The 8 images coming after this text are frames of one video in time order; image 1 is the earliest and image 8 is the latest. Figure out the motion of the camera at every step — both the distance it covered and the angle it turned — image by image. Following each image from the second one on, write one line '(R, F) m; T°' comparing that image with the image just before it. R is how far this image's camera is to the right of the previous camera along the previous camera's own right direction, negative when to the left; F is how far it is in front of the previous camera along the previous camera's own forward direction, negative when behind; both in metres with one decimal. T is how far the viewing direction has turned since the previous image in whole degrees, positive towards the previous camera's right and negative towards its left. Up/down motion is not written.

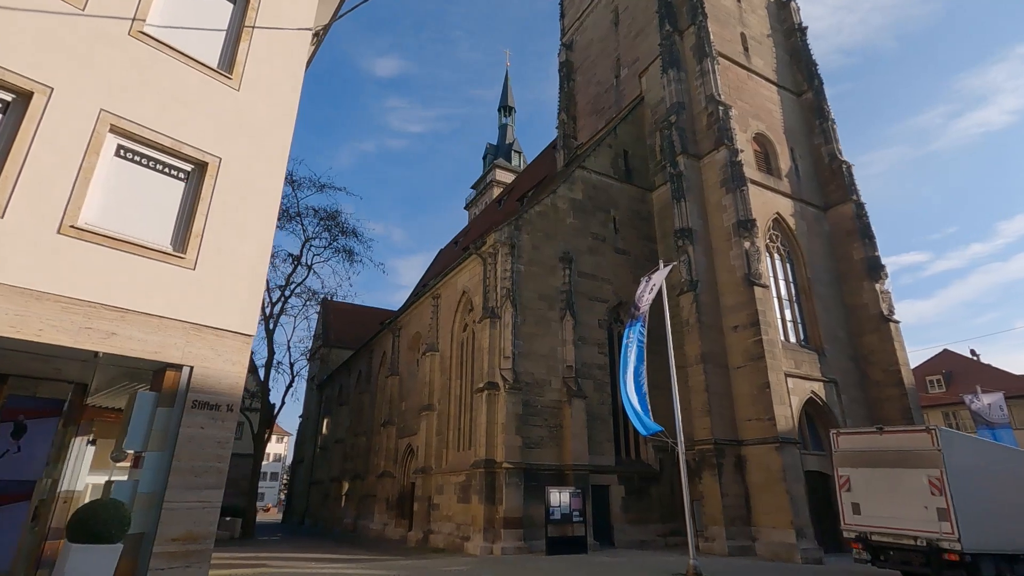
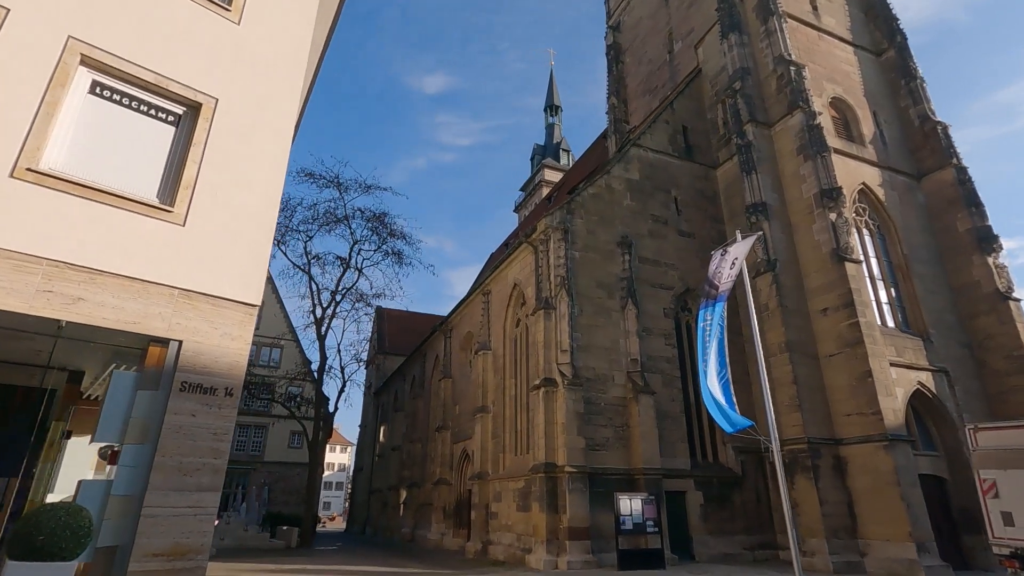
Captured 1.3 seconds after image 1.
(-0.1, +1.4) m; -6°
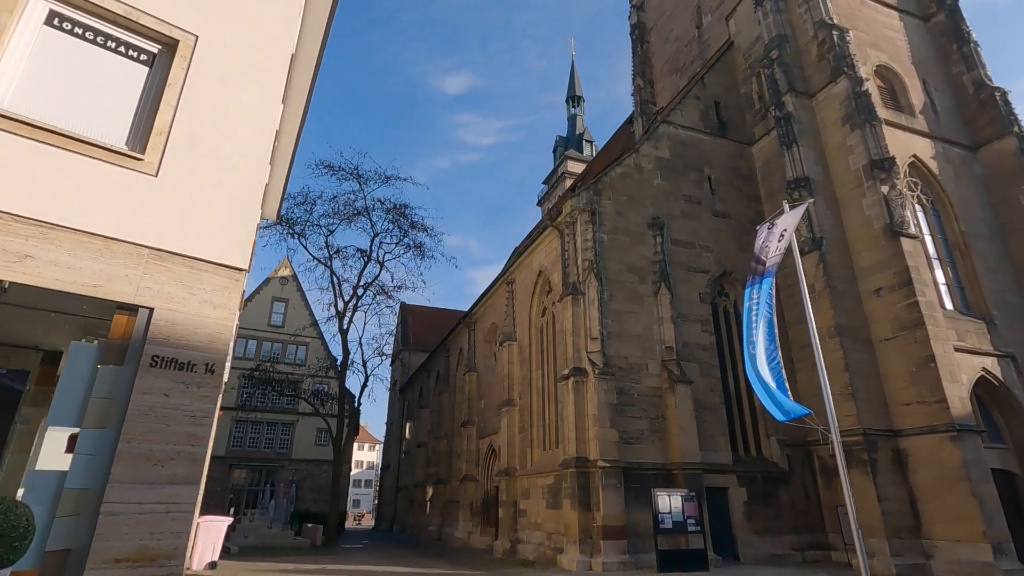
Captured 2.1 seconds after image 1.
(0.0, +0.9) m; -3°
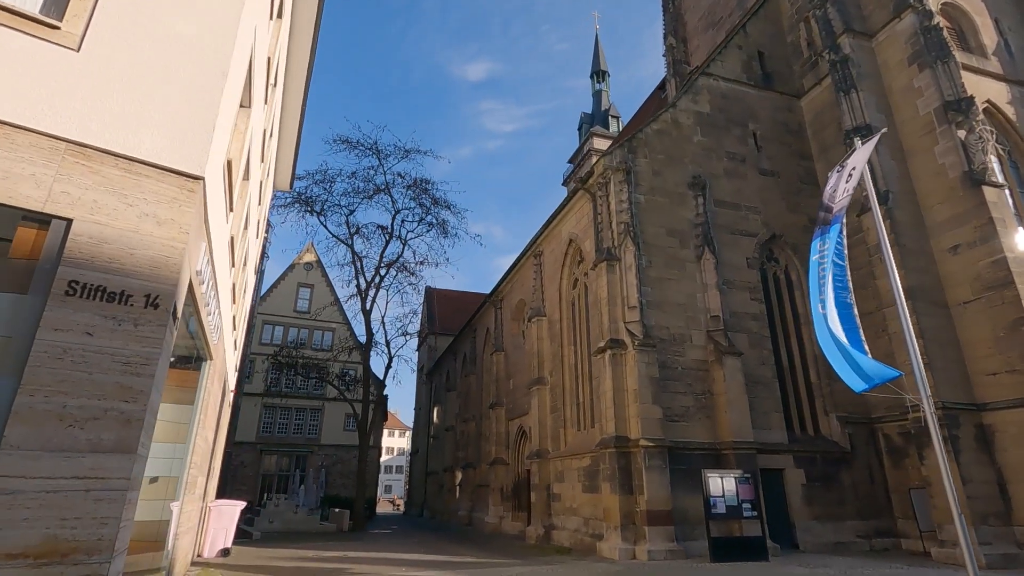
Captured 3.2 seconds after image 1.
(-0.1, +1.2) m; -3°
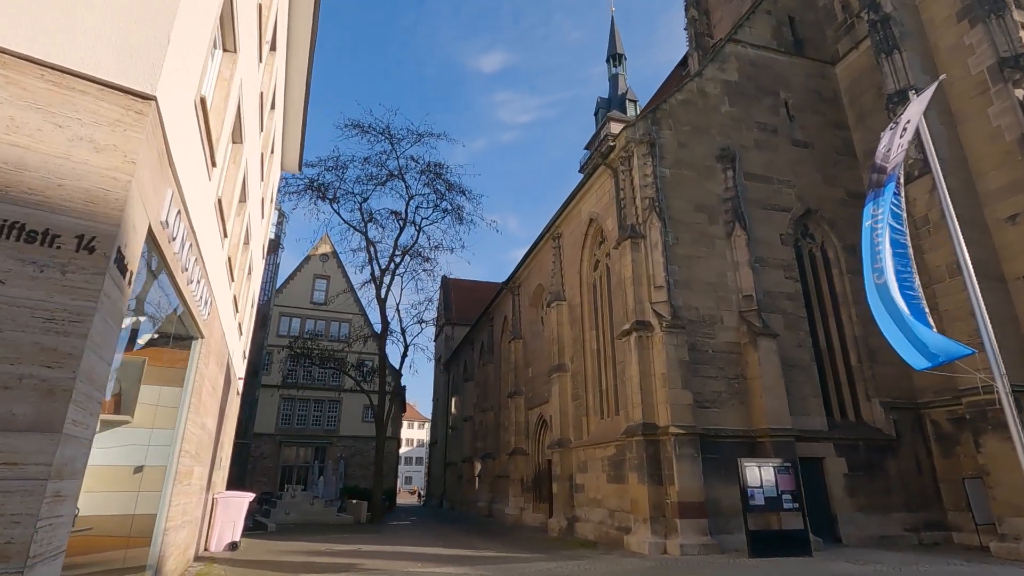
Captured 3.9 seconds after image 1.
(0.0, +0.7) m; -2°
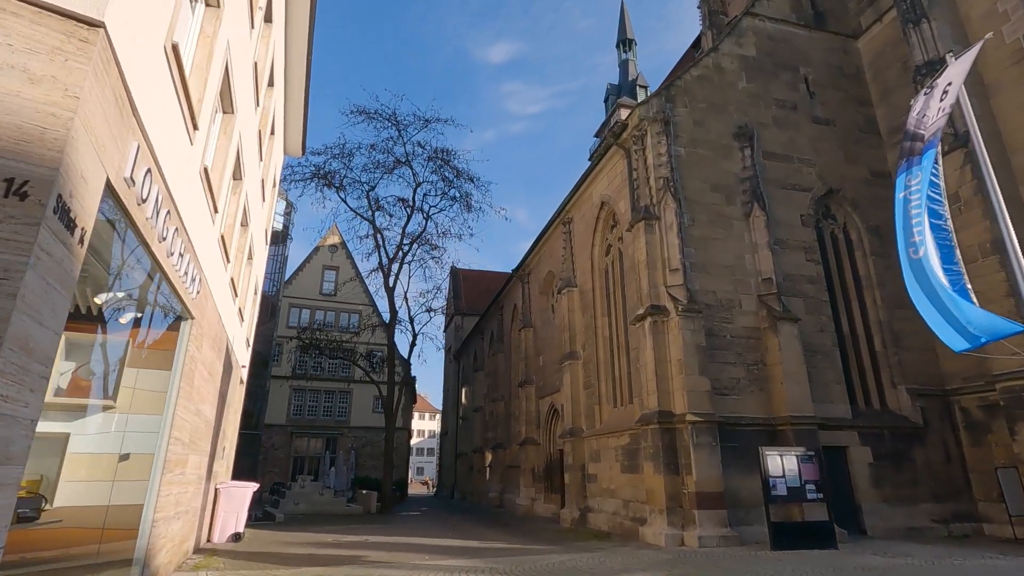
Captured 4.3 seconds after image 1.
(0.0, +0.4) m; -1°
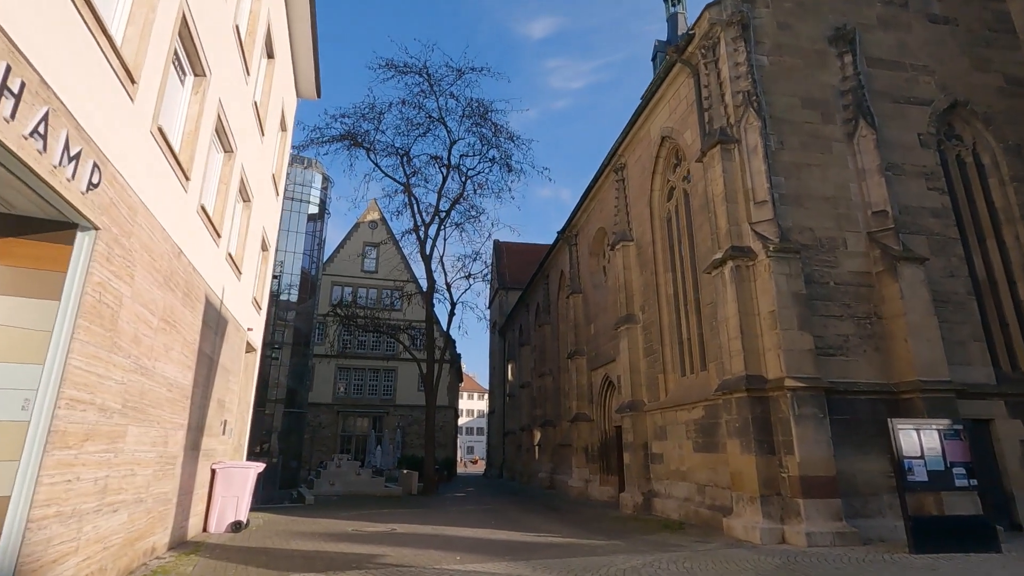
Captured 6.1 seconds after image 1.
(0.0, +2.0) m; -5°
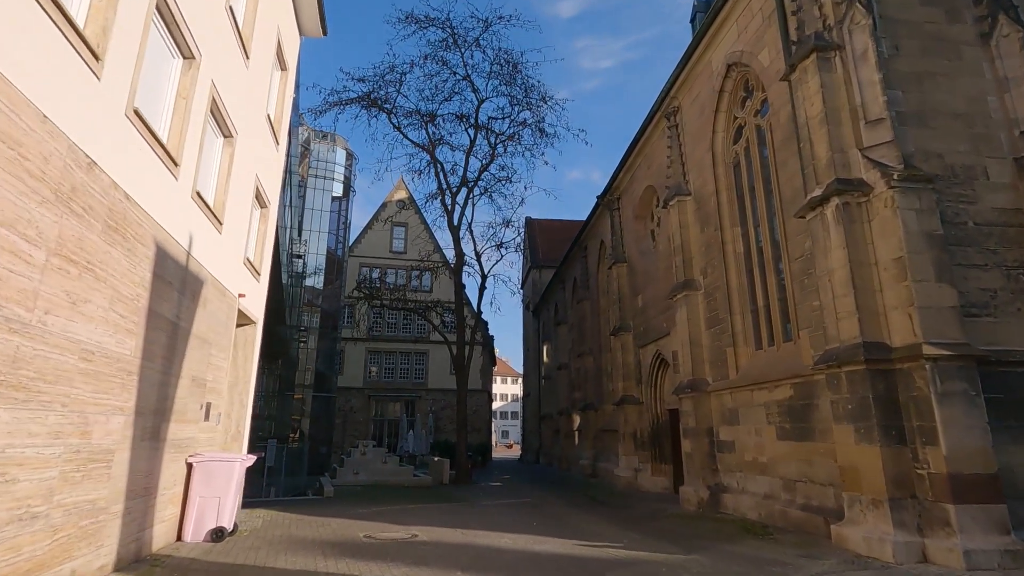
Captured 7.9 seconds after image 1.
(-0.2, +1.8) m; -3°
